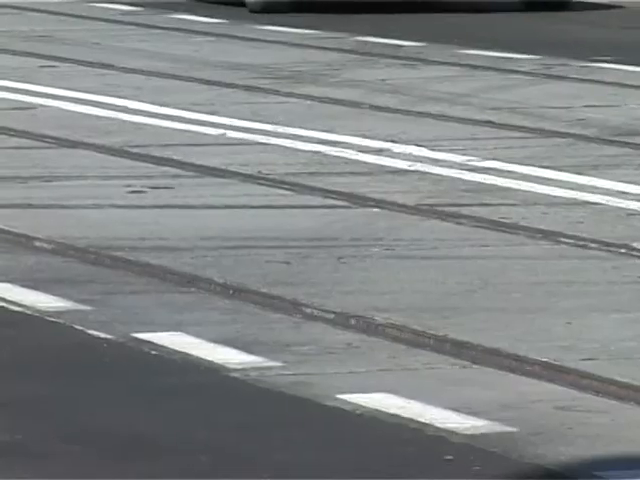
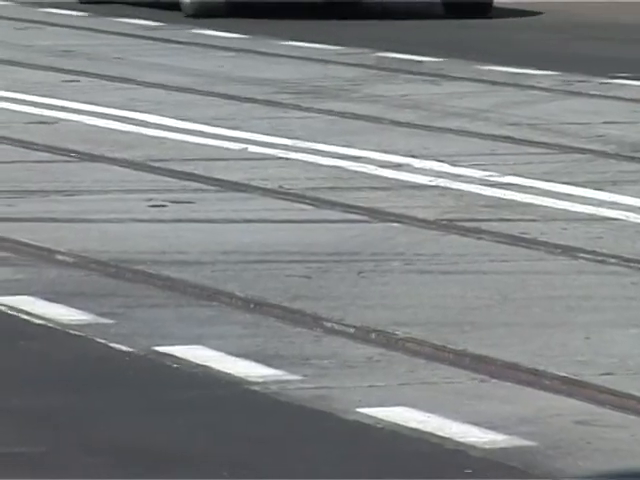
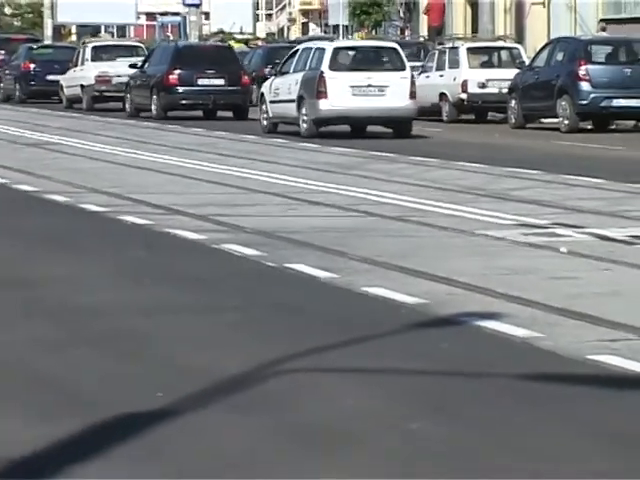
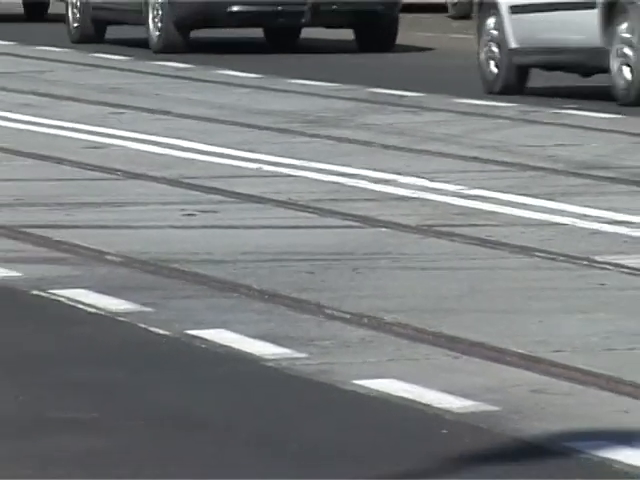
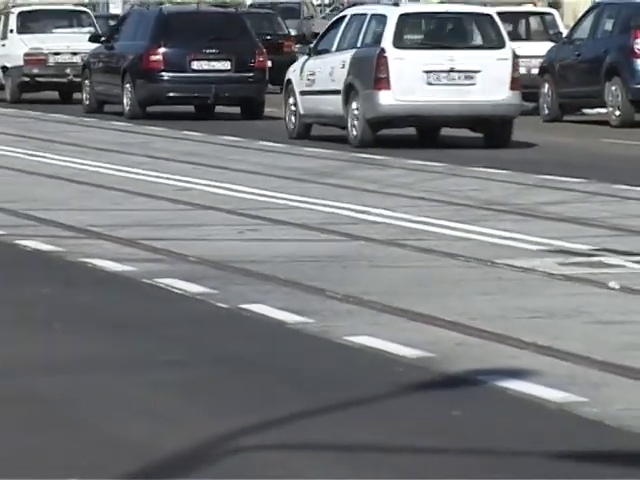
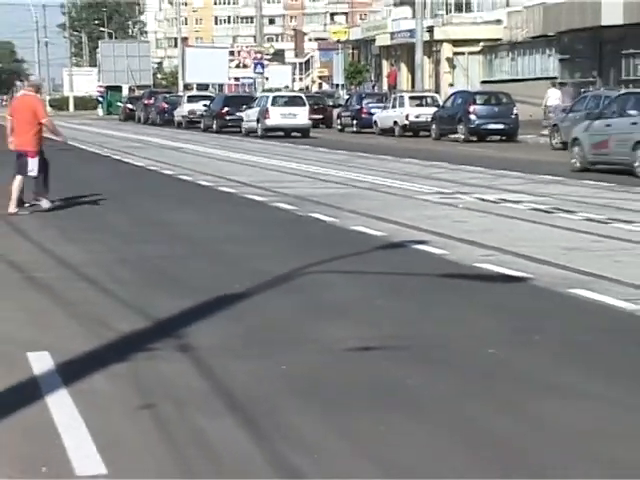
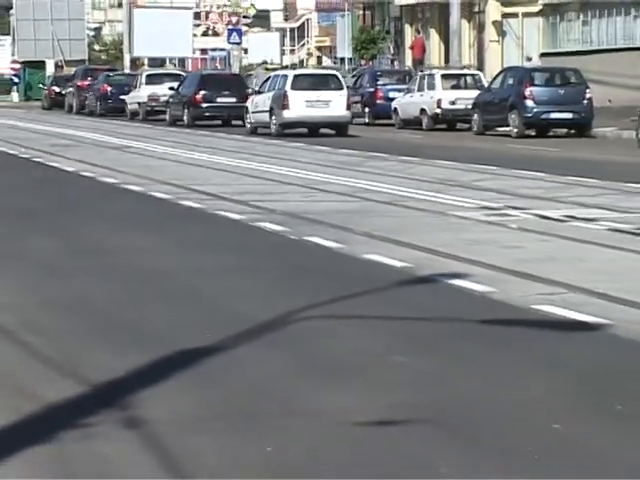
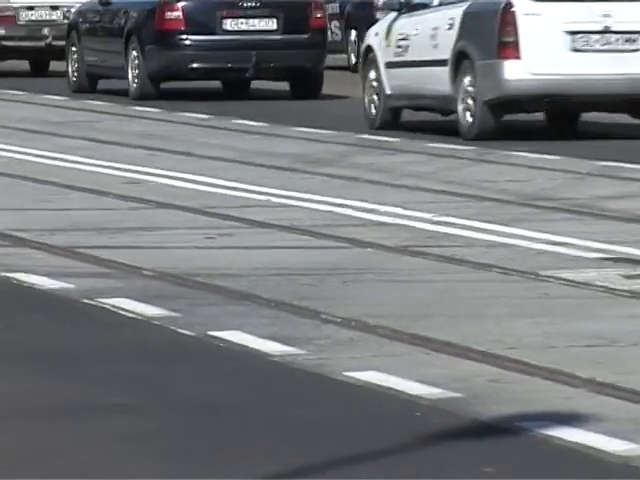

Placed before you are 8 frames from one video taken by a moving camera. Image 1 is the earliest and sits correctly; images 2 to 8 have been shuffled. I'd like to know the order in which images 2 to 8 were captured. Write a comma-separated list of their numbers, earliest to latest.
2, 4, 8, 5, 3, 7, 6
